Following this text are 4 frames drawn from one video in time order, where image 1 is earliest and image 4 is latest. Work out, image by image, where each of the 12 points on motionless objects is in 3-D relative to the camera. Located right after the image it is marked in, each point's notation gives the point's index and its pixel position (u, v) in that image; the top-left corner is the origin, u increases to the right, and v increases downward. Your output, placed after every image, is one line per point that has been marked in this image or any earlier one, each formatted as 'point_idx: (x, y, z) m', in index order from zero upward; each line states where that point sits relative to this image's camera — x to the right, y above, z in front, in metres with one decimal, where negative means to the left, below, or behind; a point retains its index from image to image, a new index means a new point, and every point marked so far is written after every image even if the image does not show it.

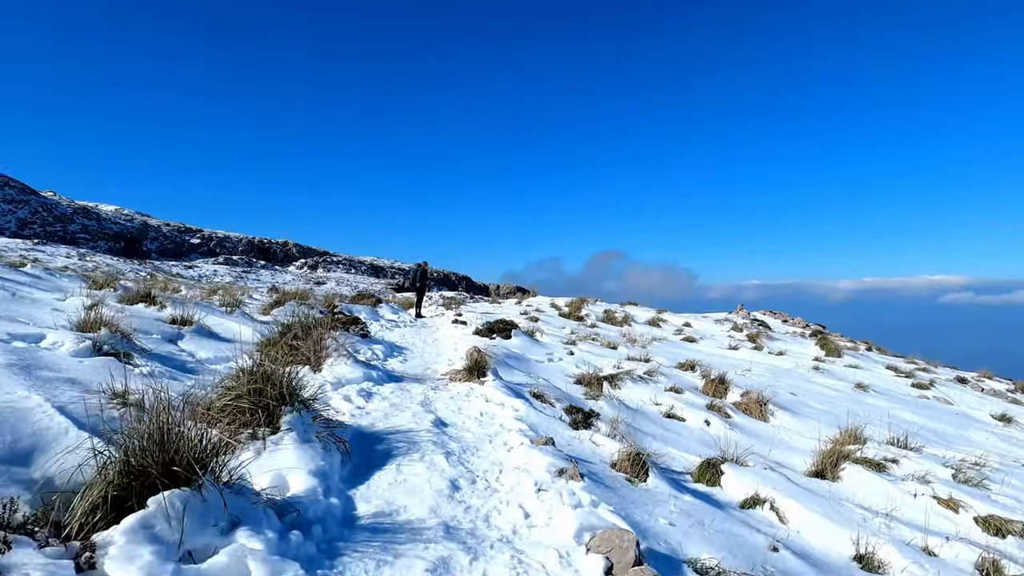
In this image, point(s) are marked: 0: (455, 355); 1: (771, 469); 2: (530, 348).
0: (-1.1, -1.3, +8.8) m
1: (+3.2, -2.2, +5.7) m
2: (+0.4, -1.4, +10.6) m
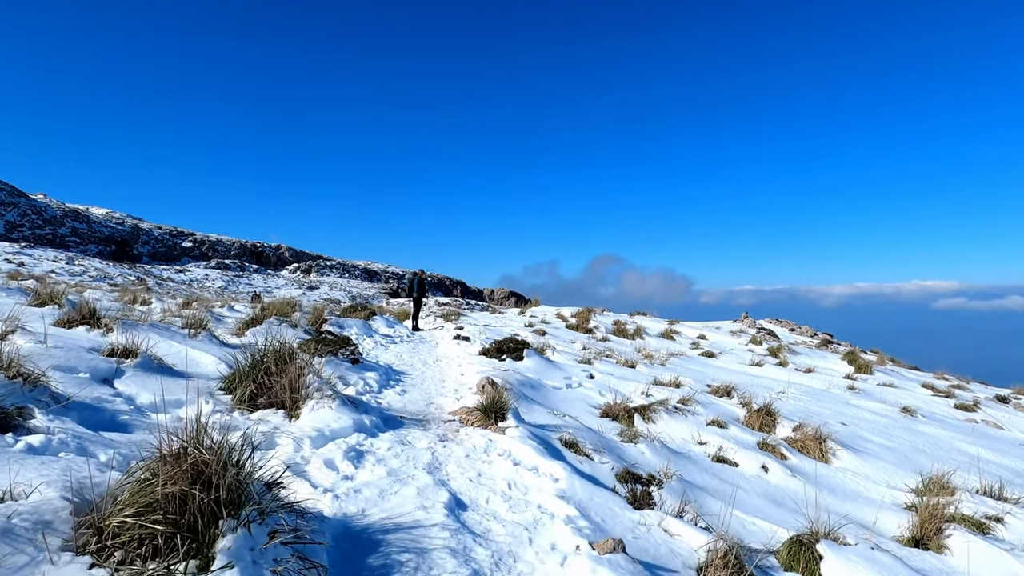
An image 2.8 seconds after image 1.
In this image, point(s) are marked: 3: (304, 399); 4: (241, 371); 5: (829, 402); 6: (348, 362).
0: (-0.8, -1.6, +7.5) m
1: (+3.5, -2.5, +4.5) m
2: (+0.7, -1.7, +9.3) m
3: (-2.2, -1.2, +5.0) m
4: (-3.0, -0.9, +5.2) m
5: (+7.4, -2.6, +10.9) m
6: (-2.6, -1.2, +7.4) m
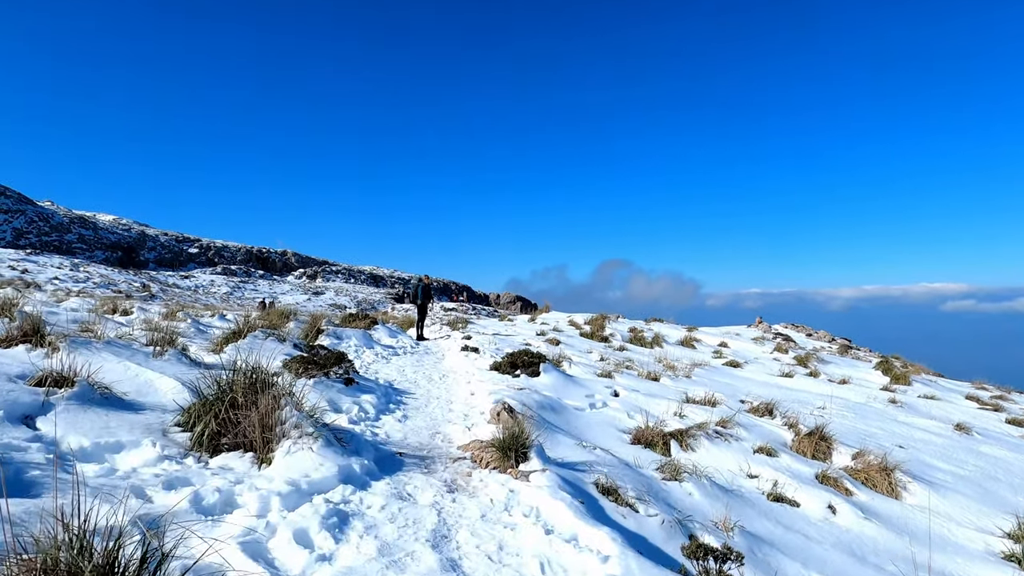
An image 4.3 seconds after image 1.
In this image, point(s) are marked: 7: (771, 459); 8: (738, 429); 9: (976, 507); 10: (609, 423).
0: (-0.6, -1.7, +6.5) m
1: (+3.7, -2.6, +3.4) m
2: (+0.9, -1.8, +8.3) m
3: (-2.0, -1.3, +4.0) m
4: (-2.8, -1.0, +4.3) m
5: (+7.7, -2.8, +9.8) m
6: (-2.4, -1.3, +6.4) m
7: (+3.6, -2.4, +6.5) m
8: (+3.5, -2.2, +7.3) m
9: (+6.1, -2.8, +6.1) m
10: (+1.5, -2.0, +7.1) m
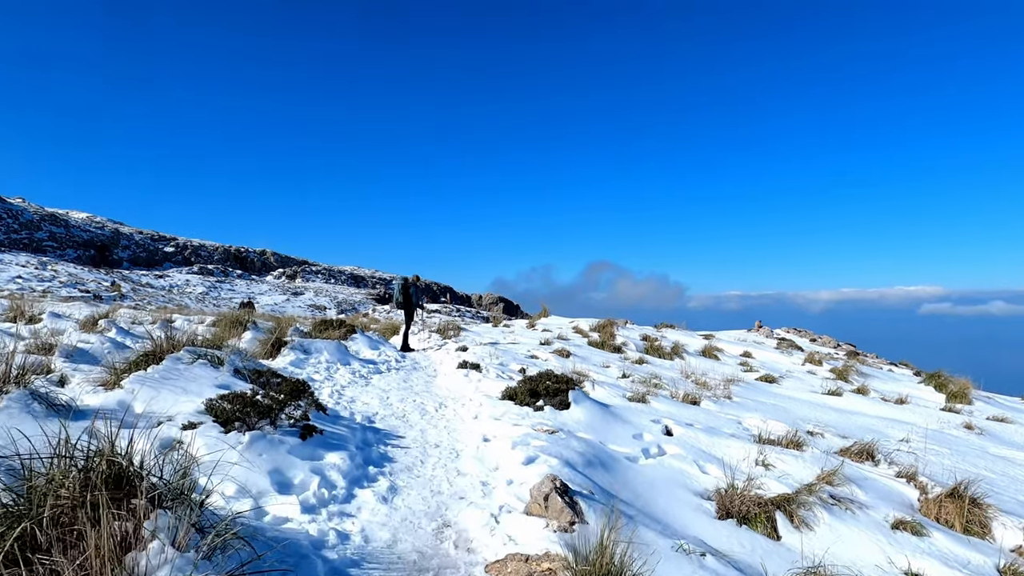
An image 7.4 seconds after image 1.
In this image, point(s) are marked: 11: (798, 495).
0: (-0.2, -1.7, +4.4) m
1: (+4.2, -2.6, +1.5) m
2: (+1.2, -1.9, +6.2) m
3: (-1.5, -1.3, +1.9) m
4: (-2.4, -1.1, +2.1) m
5: (+7.9, -2.9, +8.0) m
6: (-2.0, -1.3, +4.2) m
7: (+3.9, -2.4, +4.5) m
8: (+3.9, -2.3, +5.4) m
9: (+6.4, -2.9, +4.2) m
10: (+1.8, -2.1, +5.1) m
11: (+3.0, -2.2, +4.9) m
